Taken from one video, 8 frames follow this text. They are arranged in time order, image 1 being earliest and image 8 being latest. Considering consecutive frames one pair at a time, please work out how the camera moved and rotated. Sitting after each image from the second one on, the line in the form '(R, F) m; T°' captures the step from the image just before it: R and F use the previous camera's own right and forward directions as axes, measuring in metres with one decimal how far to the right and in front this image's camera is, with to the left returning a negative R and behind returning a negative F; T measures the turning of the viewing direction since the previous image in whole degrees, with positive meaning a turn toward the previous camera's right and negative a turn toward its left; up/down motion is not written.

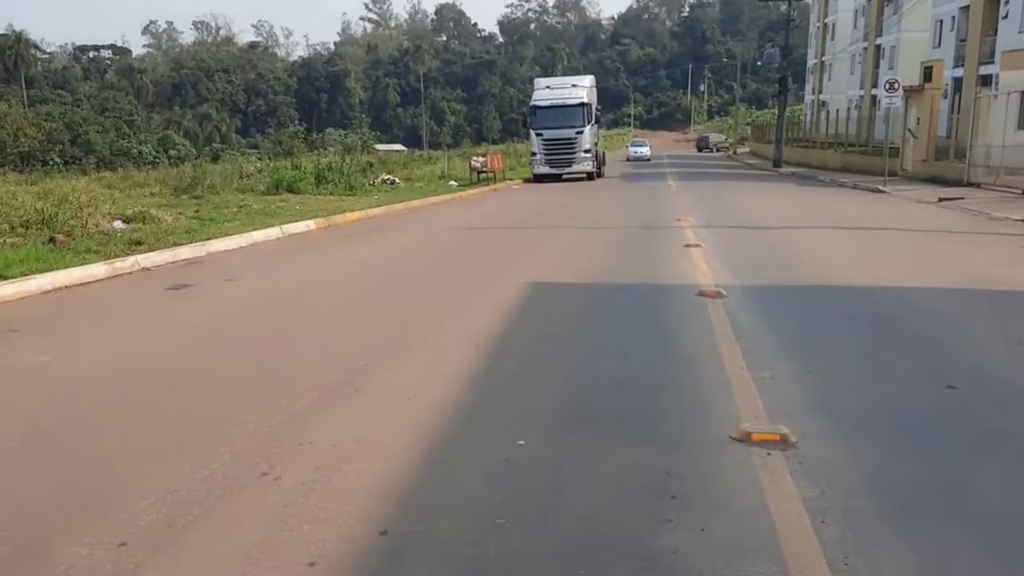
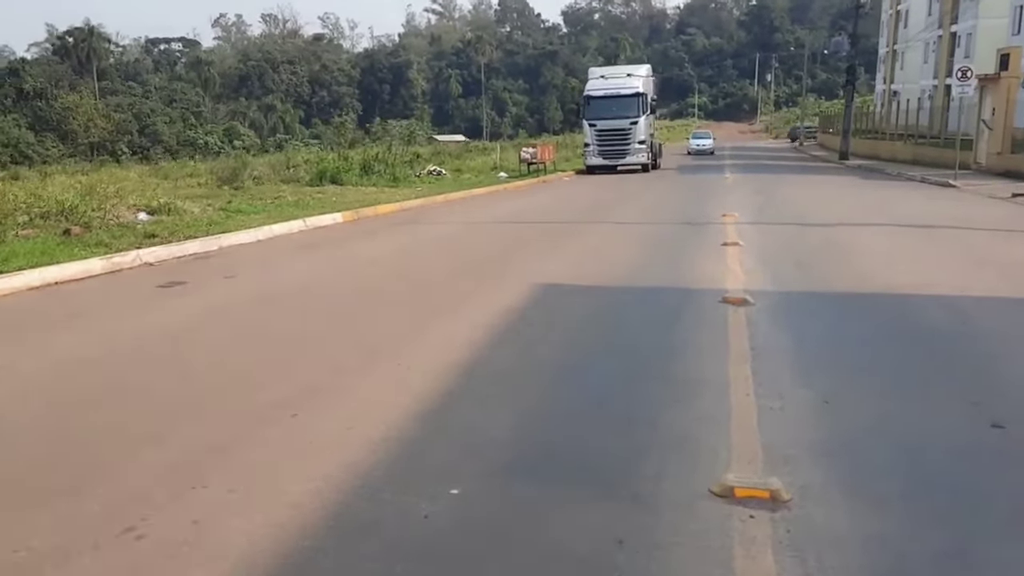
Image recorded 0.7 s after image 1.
(+0.6, +0.8) m; -4°
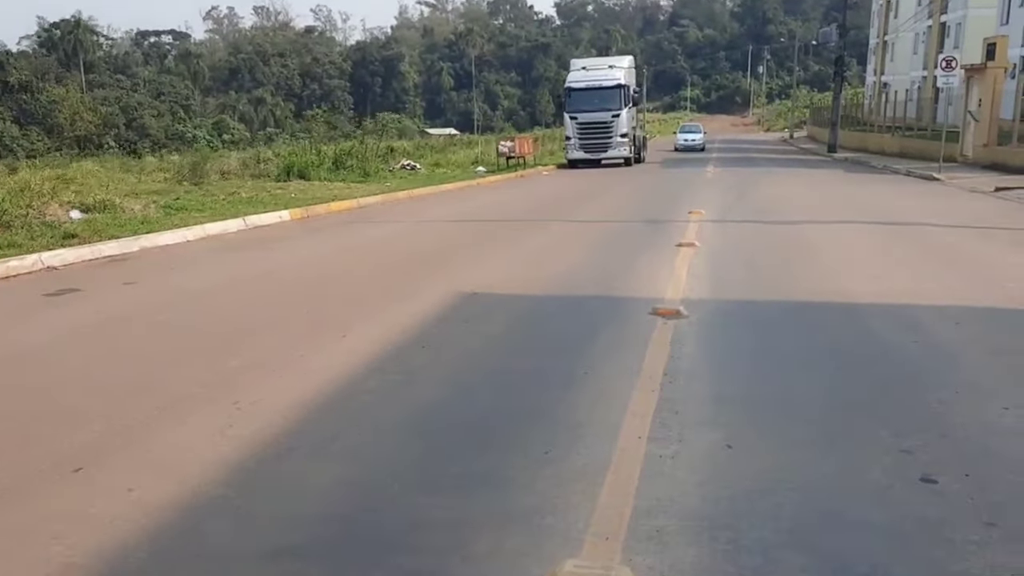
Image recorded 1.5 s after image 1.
(+0.7, +0.8) m; 0°
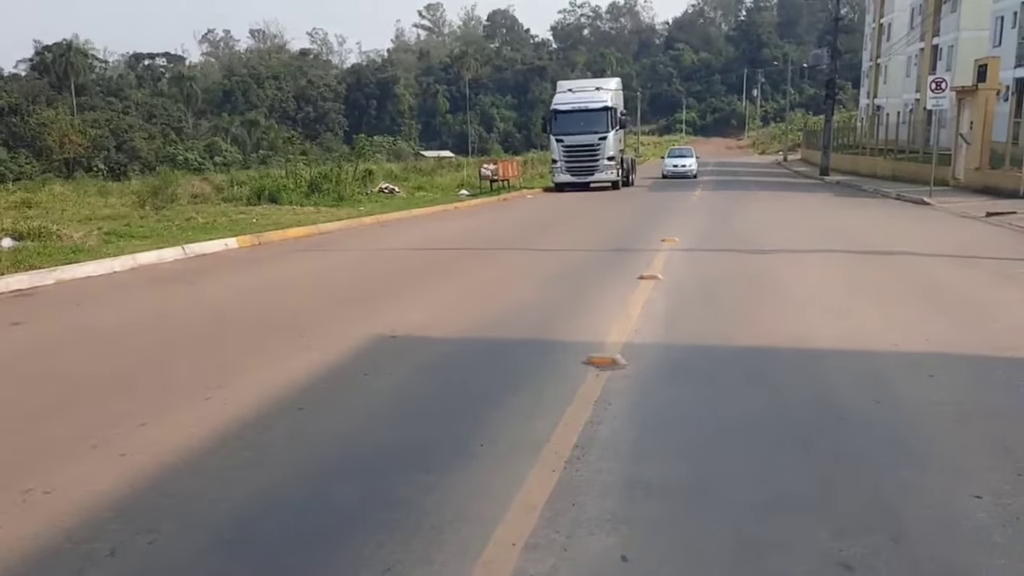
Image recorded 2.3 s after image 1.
(+0.6, +0.9) m; 0°
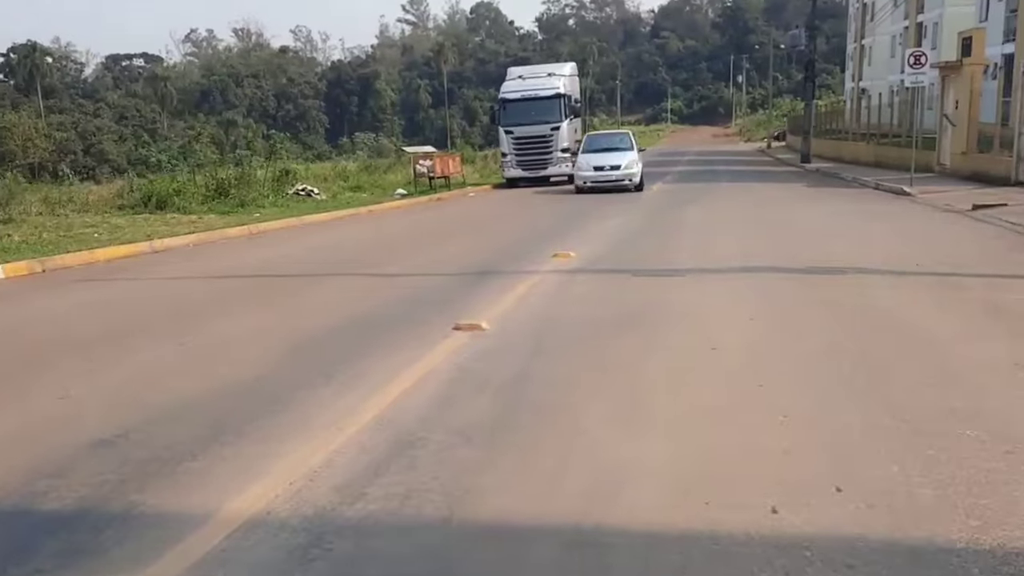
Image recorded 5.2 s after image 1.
(+2.0, +3.5) m; 0°
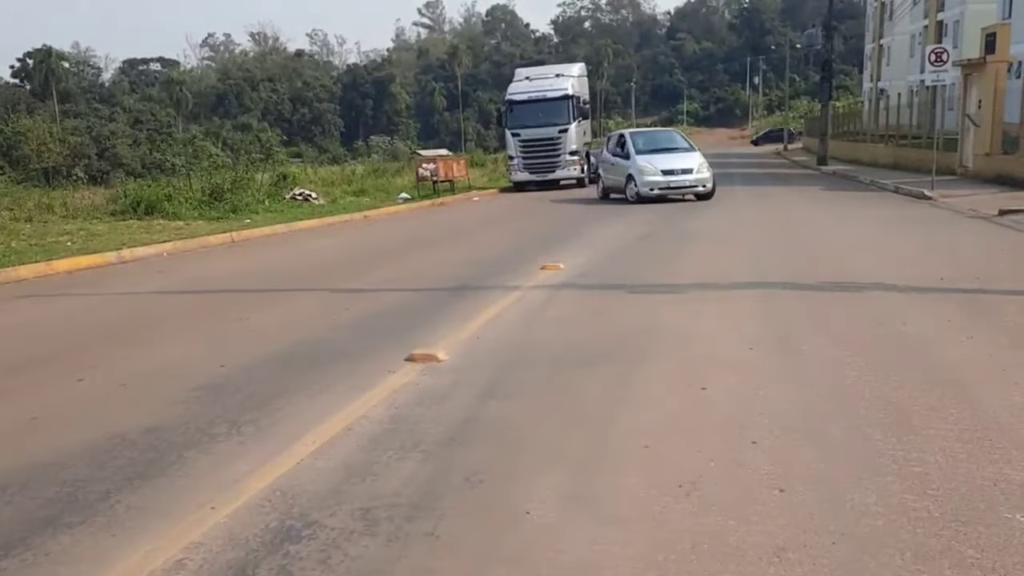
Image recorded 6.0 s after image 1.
(+0.4, +1.0) m; -1°
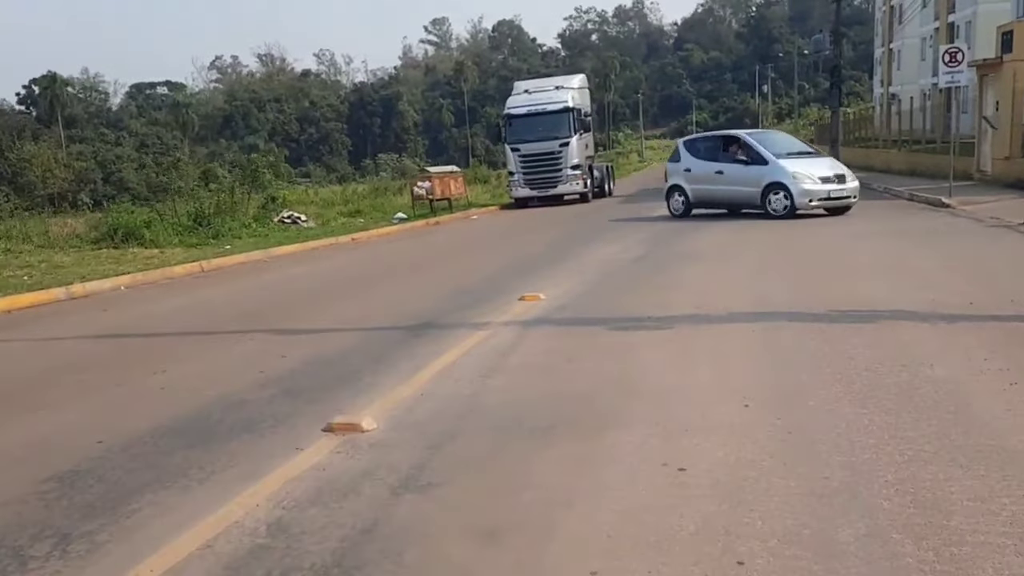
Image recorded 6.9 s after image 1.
(+0.4, +1.2) m; -1°
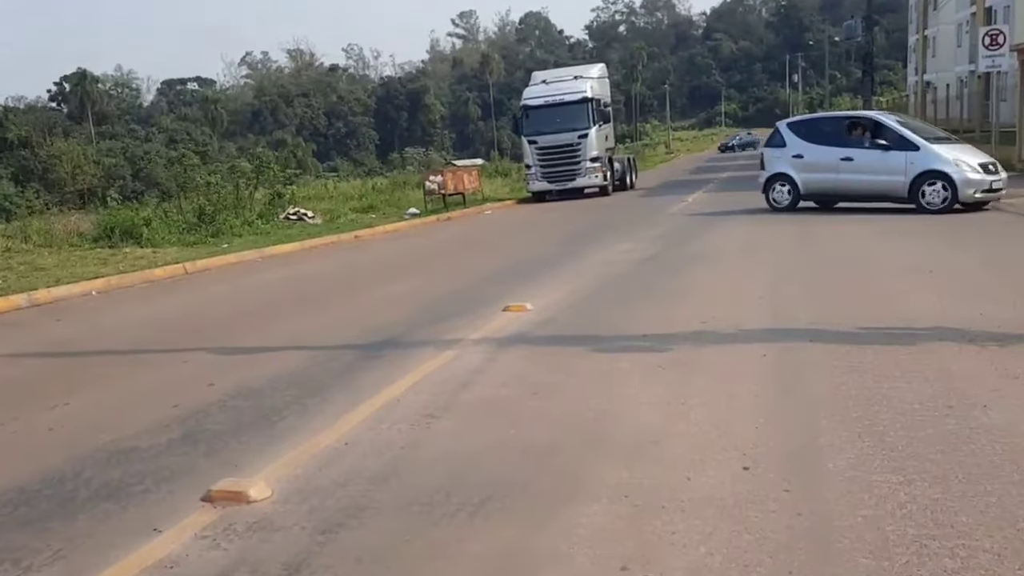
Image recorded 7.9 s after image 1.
(+0.5, +1.2) m; -2°
